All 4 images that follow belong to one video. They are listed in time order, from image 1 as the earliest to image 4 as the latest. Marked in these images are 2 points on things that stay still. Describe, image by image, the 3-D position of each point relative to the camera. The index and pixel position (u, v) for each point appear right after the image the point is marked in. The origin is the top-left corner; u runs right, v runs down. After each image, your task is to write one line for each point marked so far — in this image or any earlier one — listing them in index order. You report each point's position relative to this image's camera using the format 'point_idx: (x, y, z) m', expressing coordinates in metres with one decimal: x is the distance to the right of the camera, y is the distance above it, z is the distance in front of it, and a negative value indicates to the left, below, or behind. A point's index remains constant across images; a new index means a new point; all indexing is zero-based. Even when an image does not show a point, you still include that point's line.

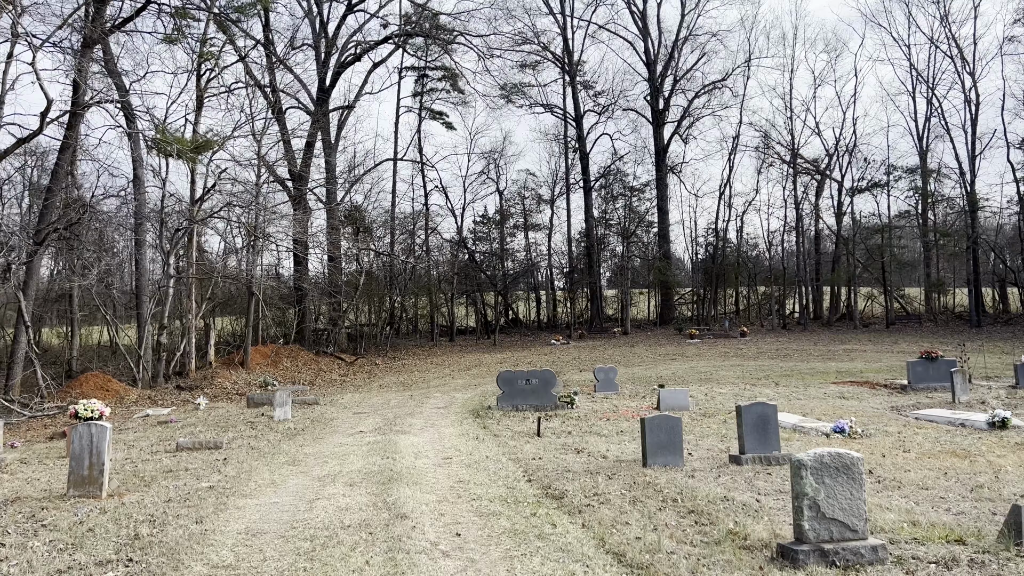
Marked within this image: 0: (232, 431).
0: (-3.8, -1.9, +8.5) m
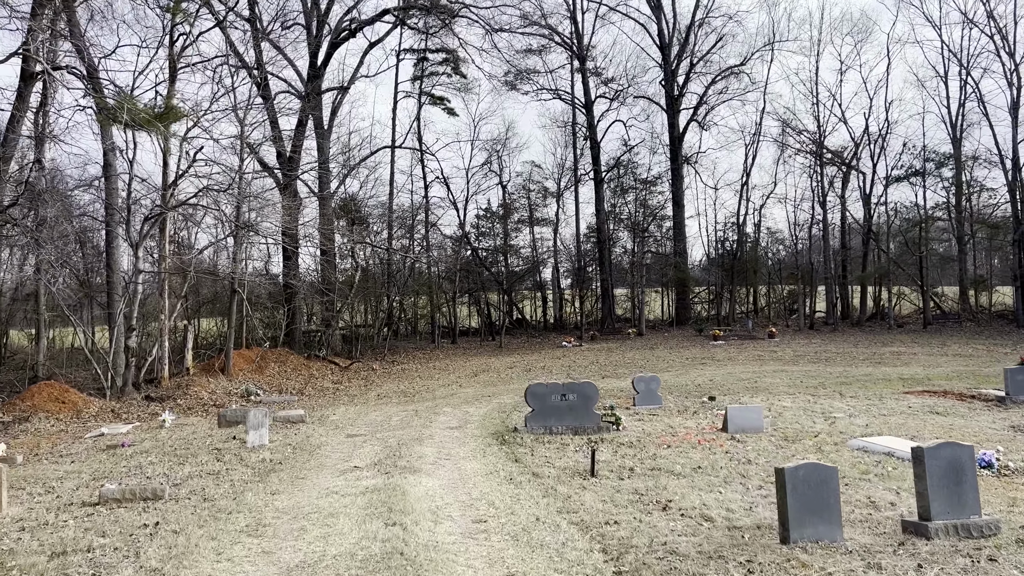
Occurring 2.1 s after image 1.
0: (-3.4, -1.9, +6.6) m
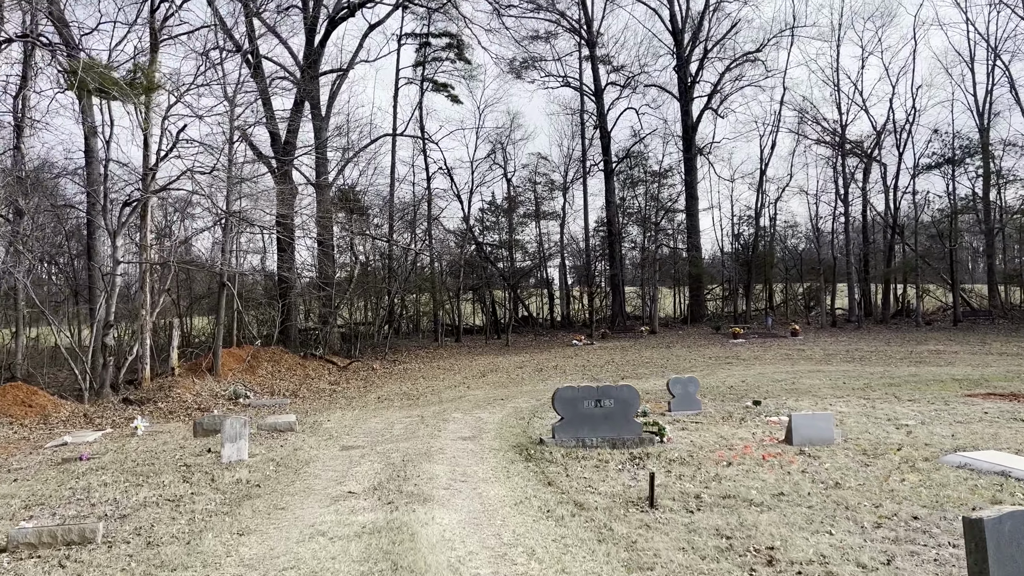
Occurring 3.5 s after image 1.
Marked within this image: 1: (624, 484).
0: (-3.1, -1.7, +5.4) m
1: (+0.9, -1.5, +5.0) m
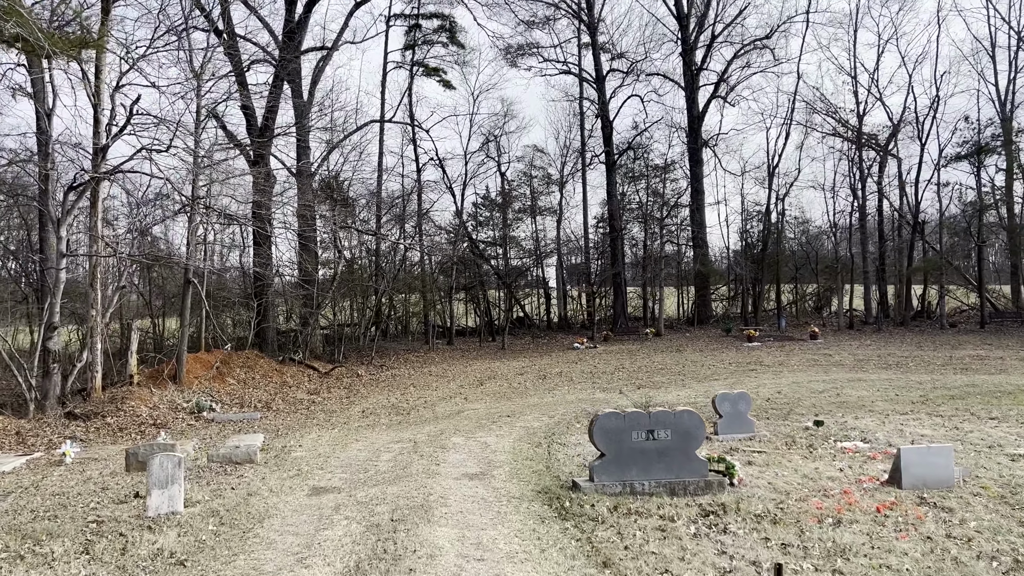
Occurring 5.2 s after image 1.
0: (-2.9, -1.7, +3.8) m
1: (+1.1, -1.5, +3.4) m
